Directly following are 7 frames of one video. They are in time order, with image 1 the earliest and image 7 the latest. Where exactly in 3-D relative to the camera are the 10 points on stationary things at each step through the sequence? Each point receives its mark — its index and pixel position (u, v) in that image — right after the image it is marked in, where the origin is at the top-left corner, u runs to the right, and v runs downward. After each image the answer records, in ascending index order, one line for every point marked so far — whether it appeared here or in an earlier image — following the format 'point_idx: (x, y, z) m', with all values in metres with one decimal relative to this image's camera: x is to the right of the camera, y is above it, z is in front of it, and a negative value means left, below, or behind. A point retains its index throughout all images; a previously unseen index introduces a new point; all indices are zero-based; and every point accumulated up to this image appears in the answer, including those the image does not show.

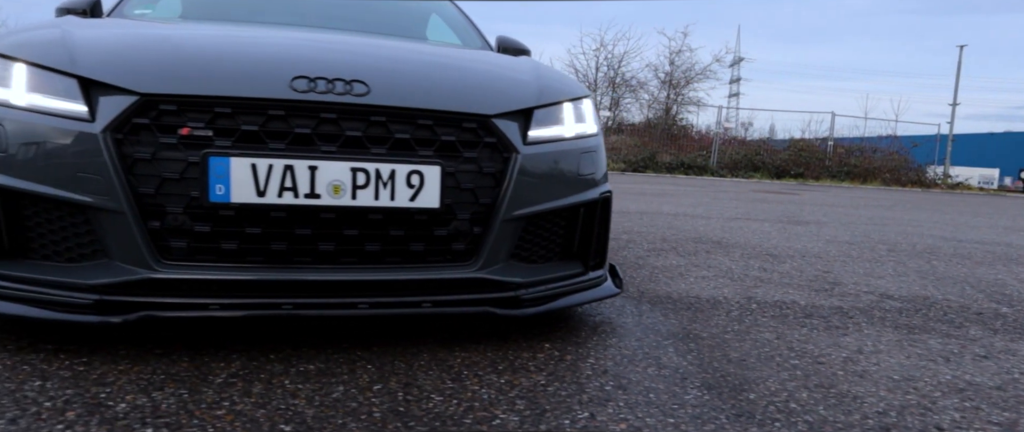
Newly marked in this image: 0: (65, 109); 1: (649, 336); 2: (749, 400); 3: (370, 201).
0: (-1.2, +0.3, +1.6) m
1: (+0.5, -0.4, +2.2) m
2: (+0.6, -0.5, +1.5) m
3: (-0.4, 0.0, +1.7) m
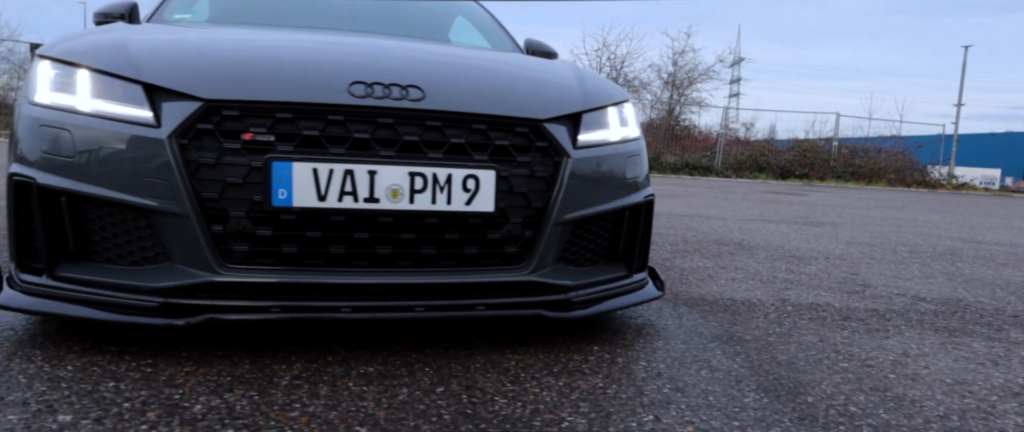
0: (-1.0, +0.3, +1.7) m
1: (+0.7, -0.4, +2.2) m
2: (+0.7, -0.5, +1.5) m
3: (-0.2, 0.0, +1.7) m
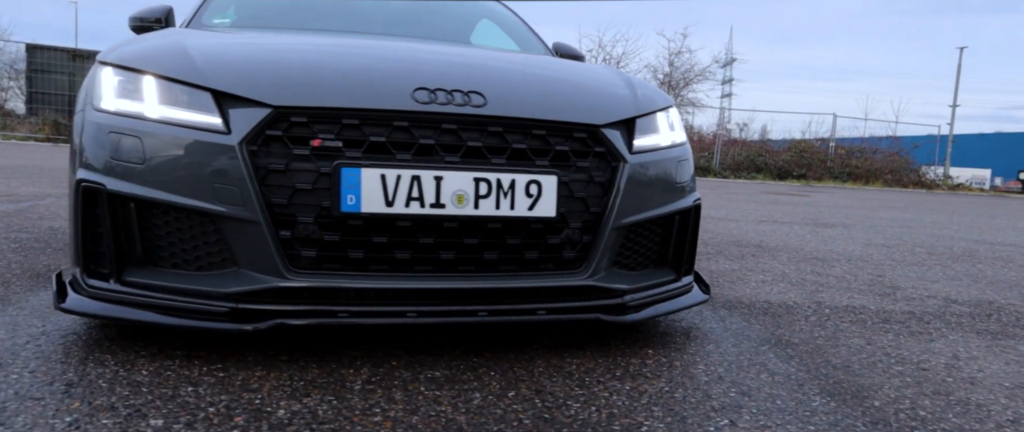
0: (-0.9, +0.3, +1.7) m
1: (+0.8, -0.5, +2.2) m
2: (+0.9, -0.5, +1.5) m
3: (-0.1, 0.0, +1.8) m
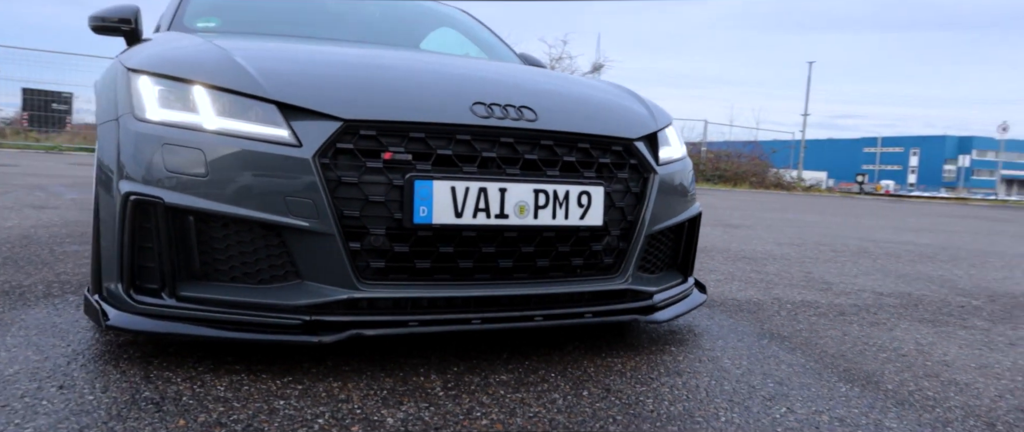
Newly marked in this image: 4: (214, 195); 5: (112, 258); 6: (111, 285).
0: (-0.7, +0.2, +1.7) m
1: (+0.9, -0.5, +2.5) m
2: (+1.1, -0.5, +1.8) m
3: (+0.1, 0.0, +1.8) m
4: (-0.8, +0.1, +1.6) m
5: (-1.1, -0.1, +1.7) m
6: (-1.1, -0.2, +1.8) m
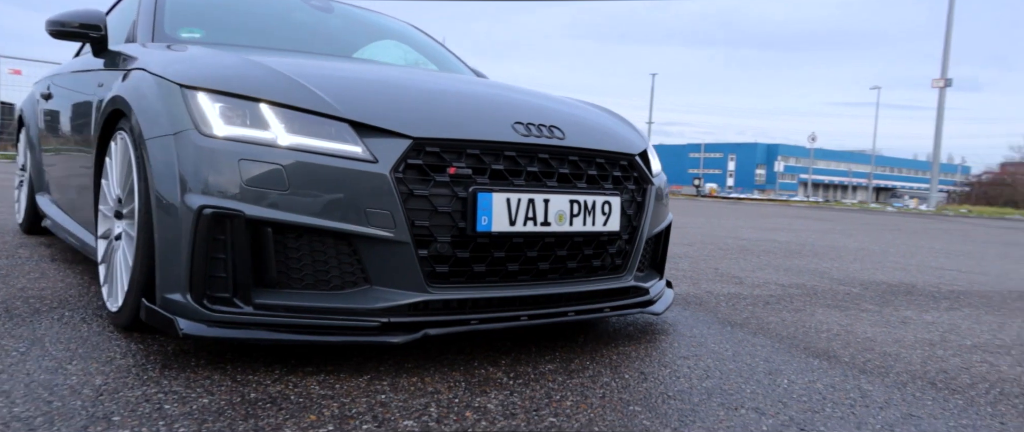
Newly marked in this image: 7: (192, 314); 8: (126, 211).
0: (-0.5, +0.2, +1.8) m
1: (+0.9, -0.5, +2.9) m
2: (+1.2, -0.5, +2.2) m
3: (+0.2, 0.0, +2.1) m
4: (-0.6, 0.0, +1.7) m
5: (-0.9, -0.2, +1.8) m
6: (-1.0, -0.2, +1.8) m
7: (-0.9, -0.3, +1.7) m
8: (-1.2, 0.0, +2.0) m
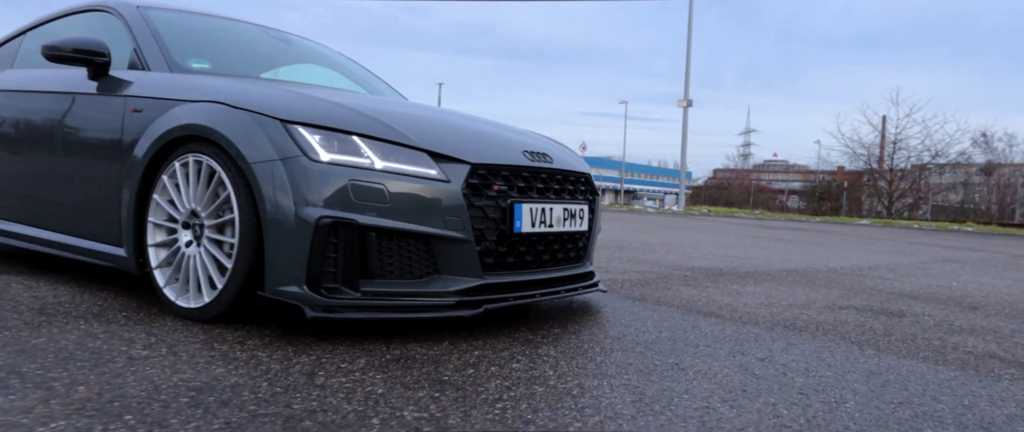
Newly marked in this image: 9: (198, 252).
0: (-0.3, +0.2, +2.3) m
1: (+0.7, -0.5, +3.8) m
2: (+1.2, -0.5, +3.3) m
3: (+0.2, -0.1, +2.8) m
4: (-0.4, 0.0, +2.2) m
5: (-0.8, -0.2, +2.1) m
6: (-0.8, -0.2, +2.1) m
7: (-0.7, -0.3, +2.1) m
8: (-1.1, 0.0, +2.3) m
9: (-1.2, -0.1, +2.3) m
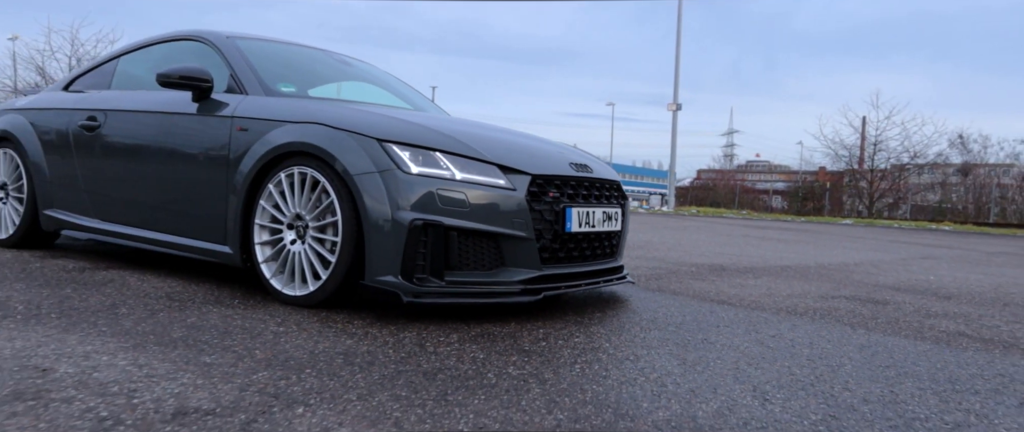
0: (-0.1, +0.2, +2.7) m
1: (+0.9, -0.5, +4.3) m
2: (+1.4, -0.5, +3.8) m
3: (+0.5, -0.1, +3.3) m
4: (-0.2, 0.0, +2.7) m
5: (-0.5, -0.2, +2.6) m
6: (-0.5, -0.3, +2.6) m
7: (-0.5, -0.3, +2.6) m
8: (-0.9, 0.0, +2.7) m
9: (-0.9, -0.1, +2.8) m
